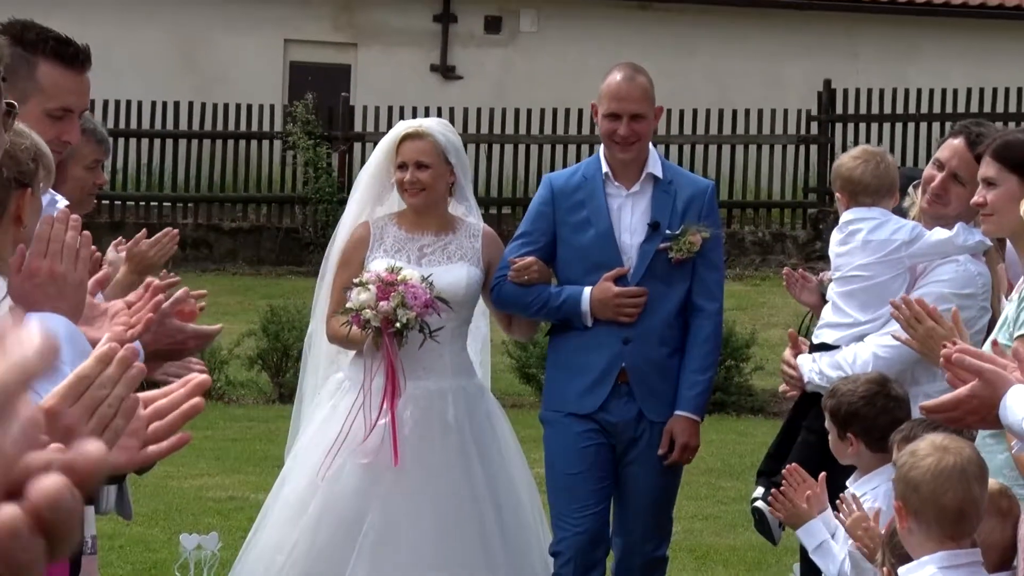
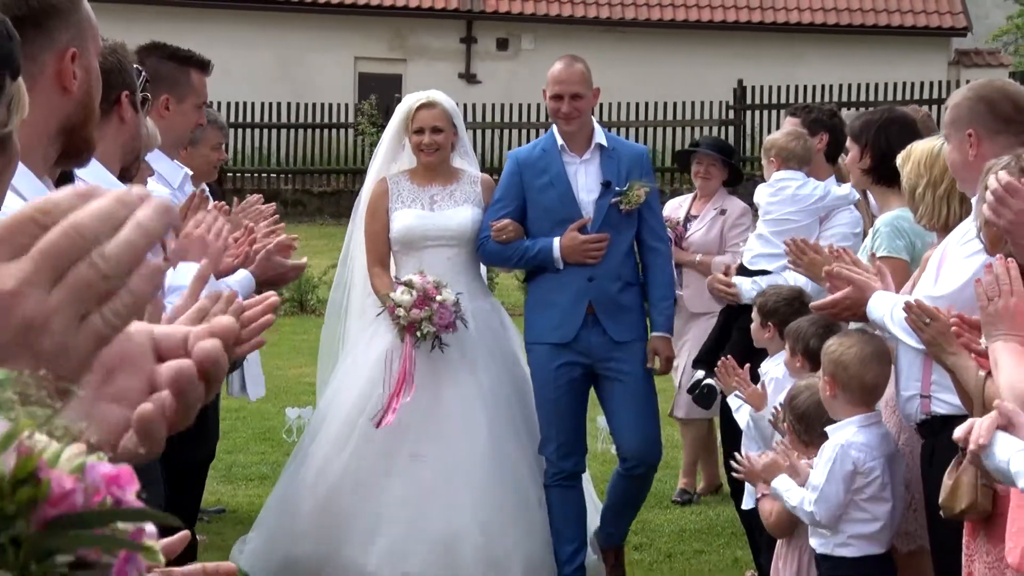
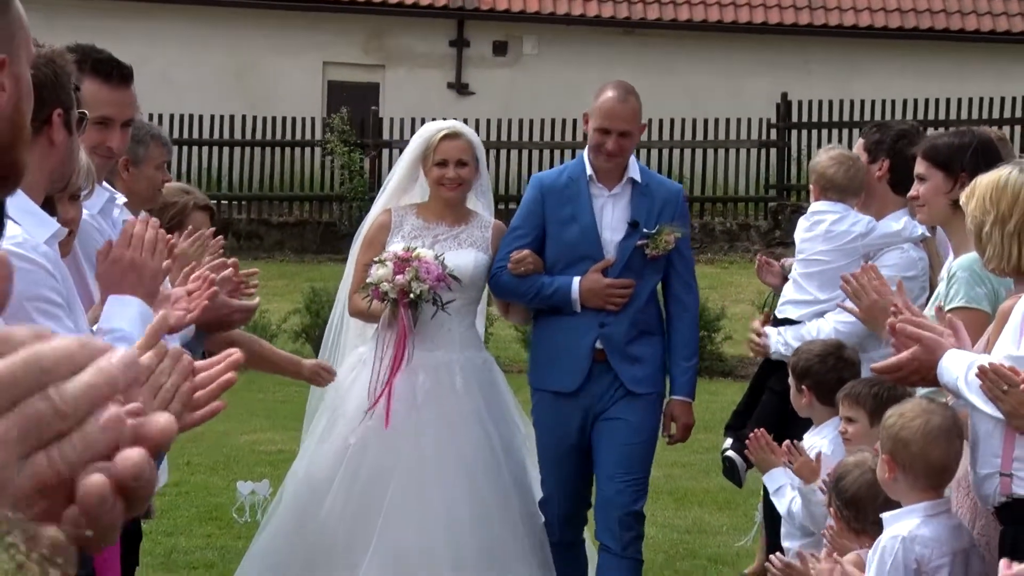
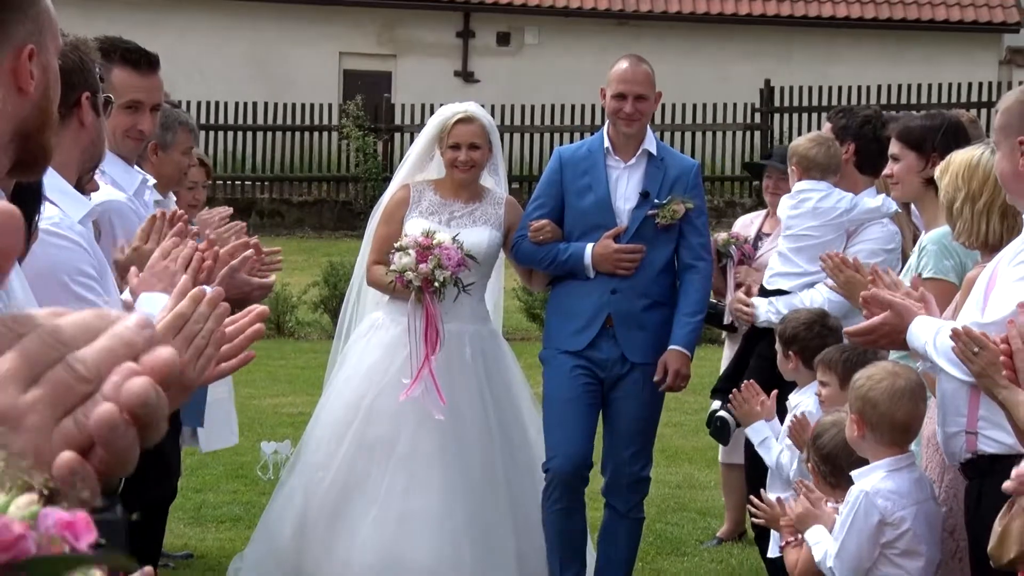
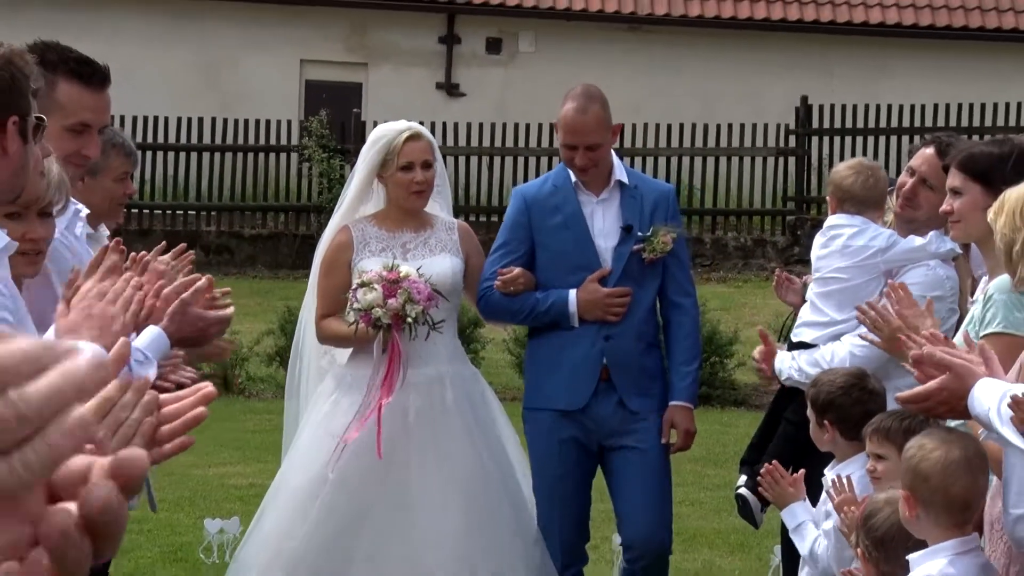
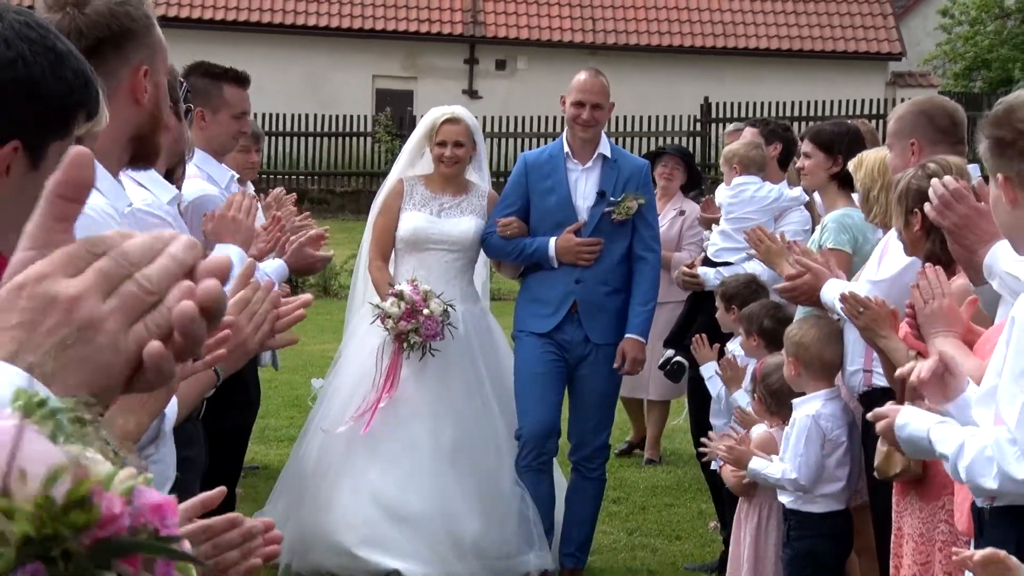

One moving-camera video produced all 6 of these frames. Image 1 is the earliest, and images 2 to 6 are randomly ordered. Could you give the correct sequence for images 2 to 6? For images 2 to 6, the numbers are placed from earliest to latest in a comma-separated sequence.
5, 3, 4, 2, 6
